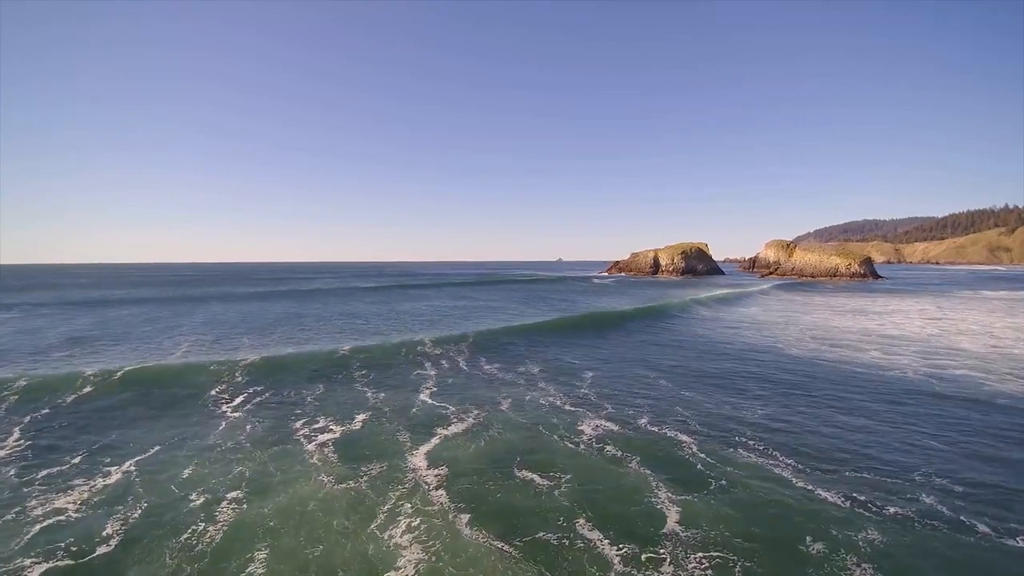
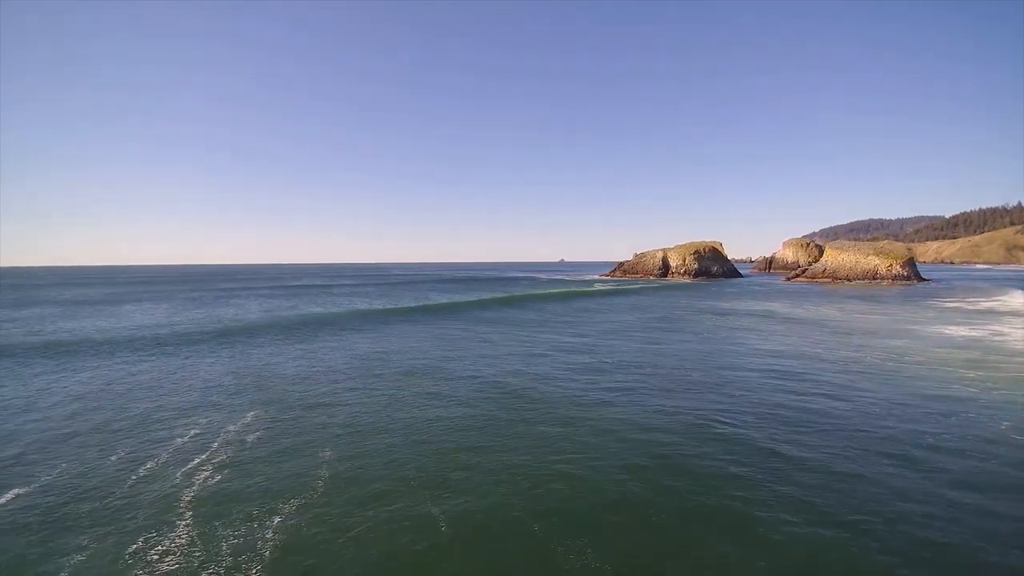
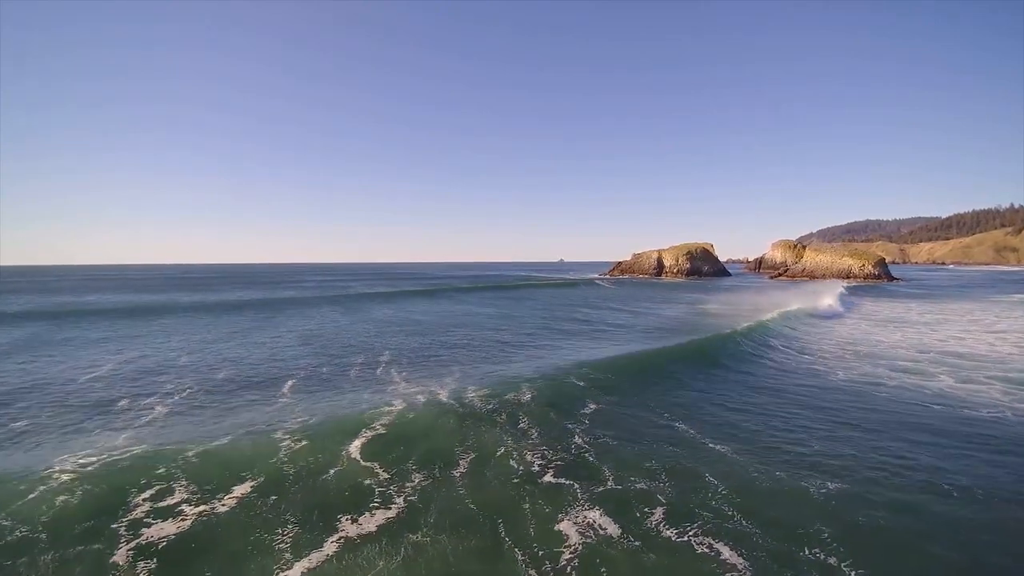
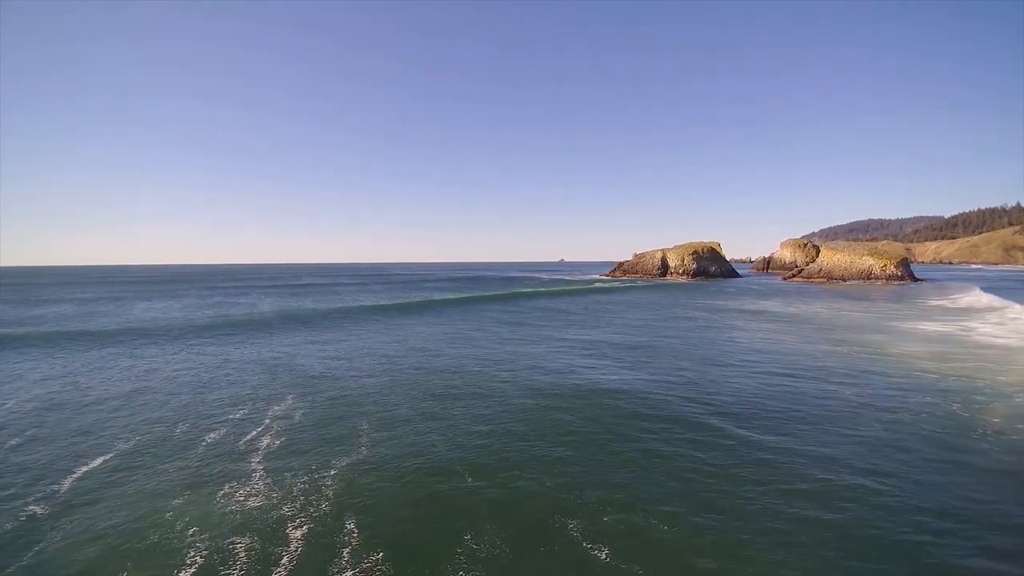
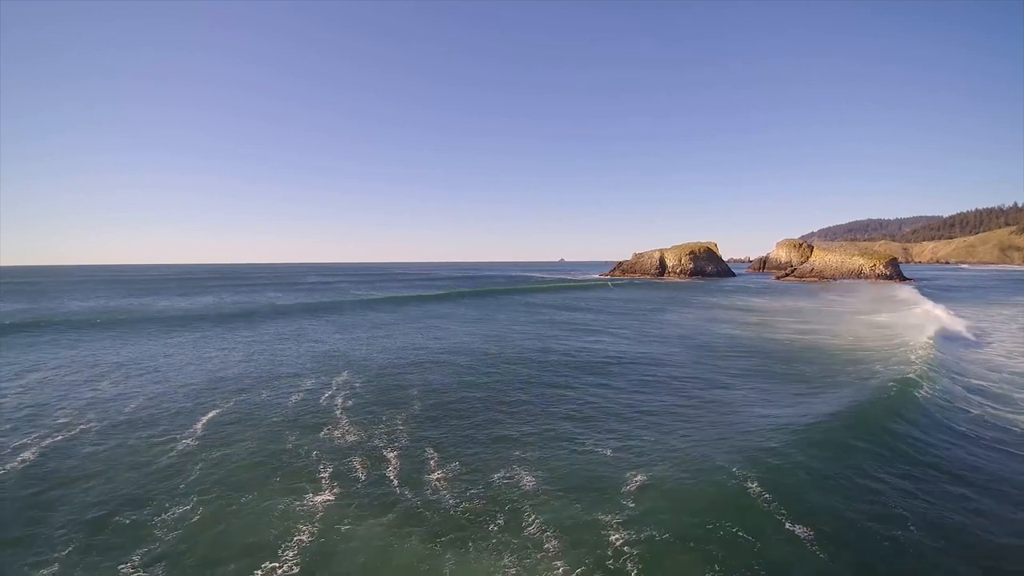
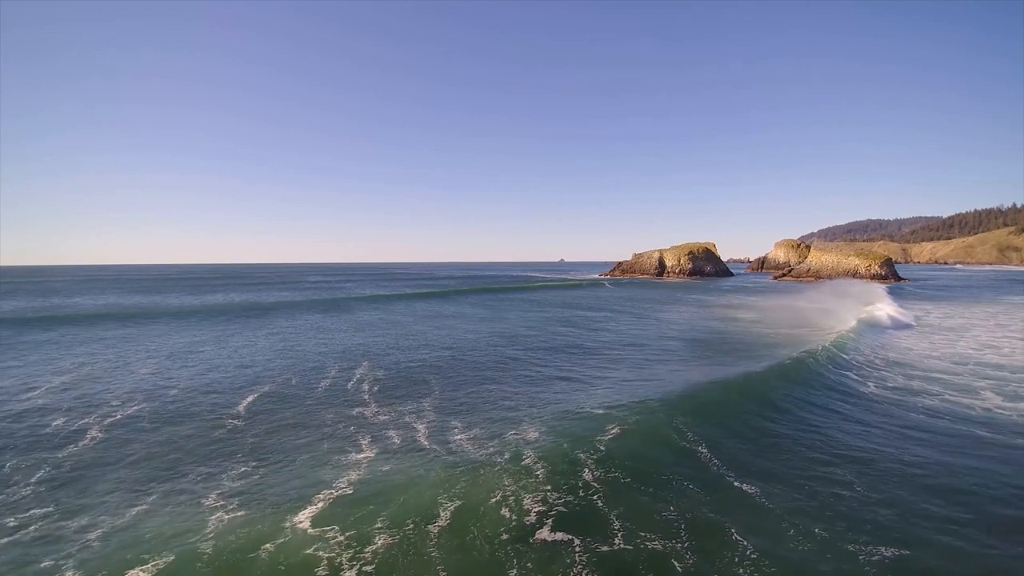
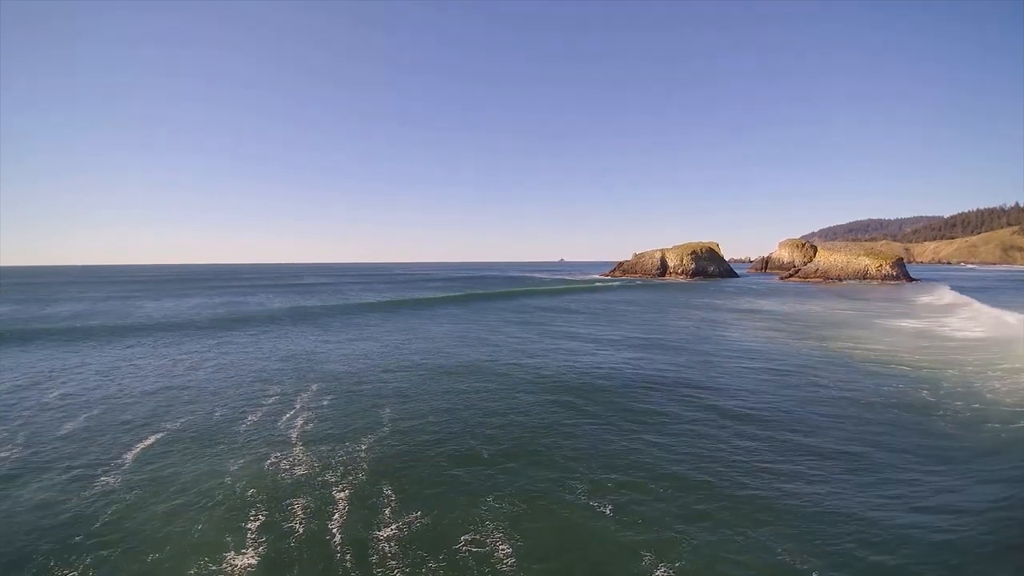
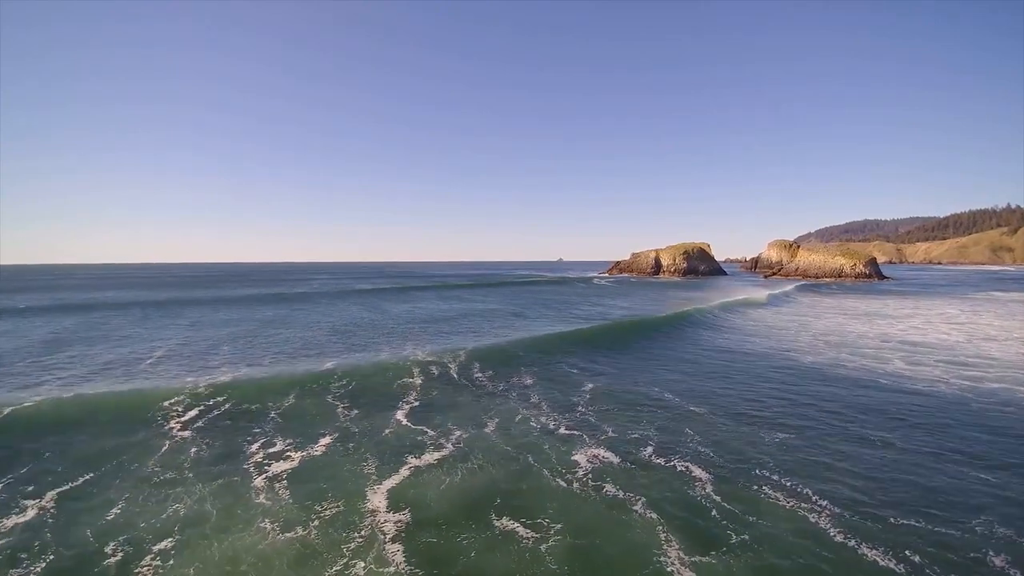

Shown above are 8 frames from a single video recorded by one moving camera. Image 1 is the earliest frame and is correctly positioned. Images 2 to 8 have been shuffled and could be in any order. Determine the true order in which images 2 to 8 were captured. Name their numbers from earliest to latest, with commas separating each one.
8, 3, 6, 5, 7, 4, 2
